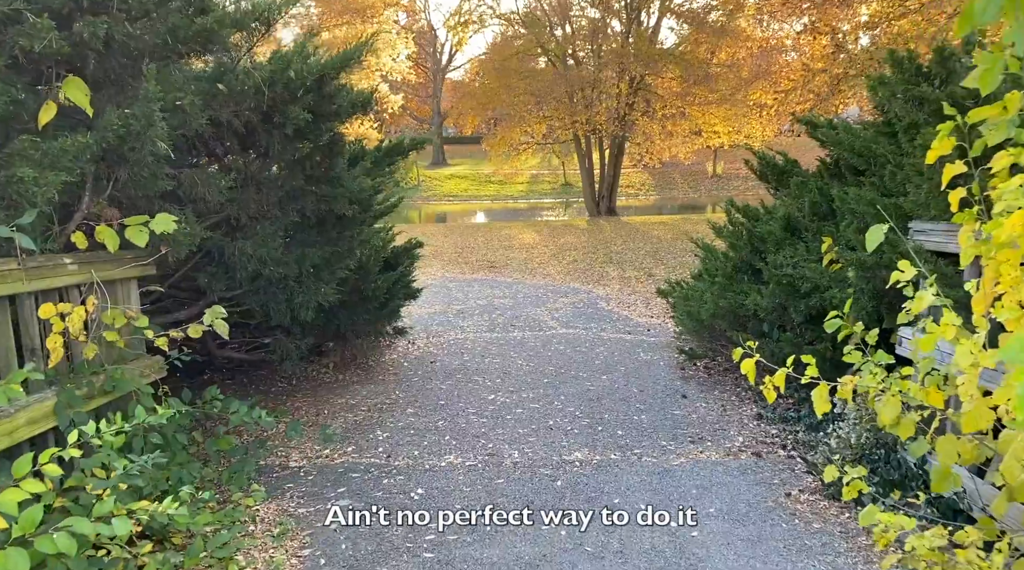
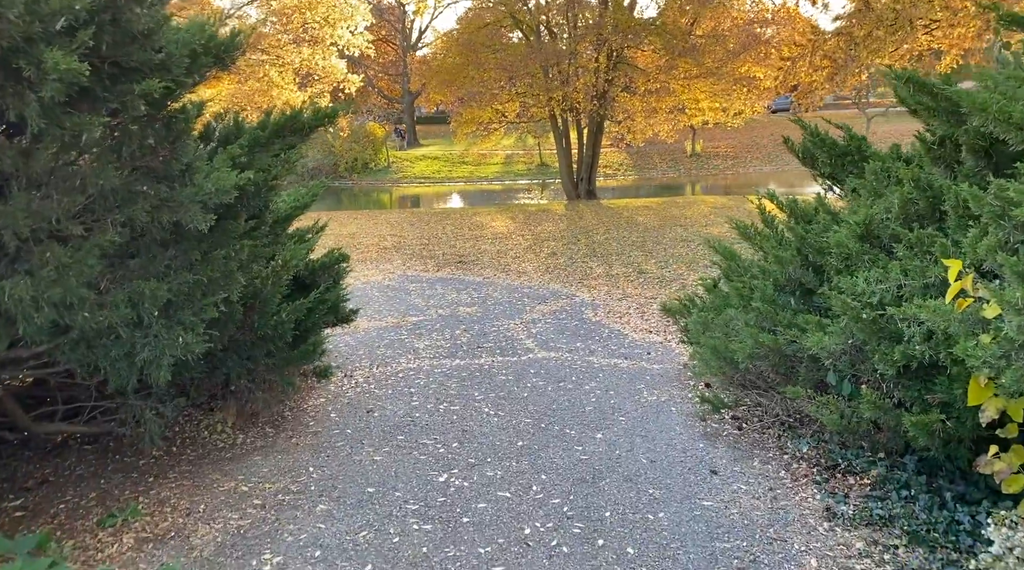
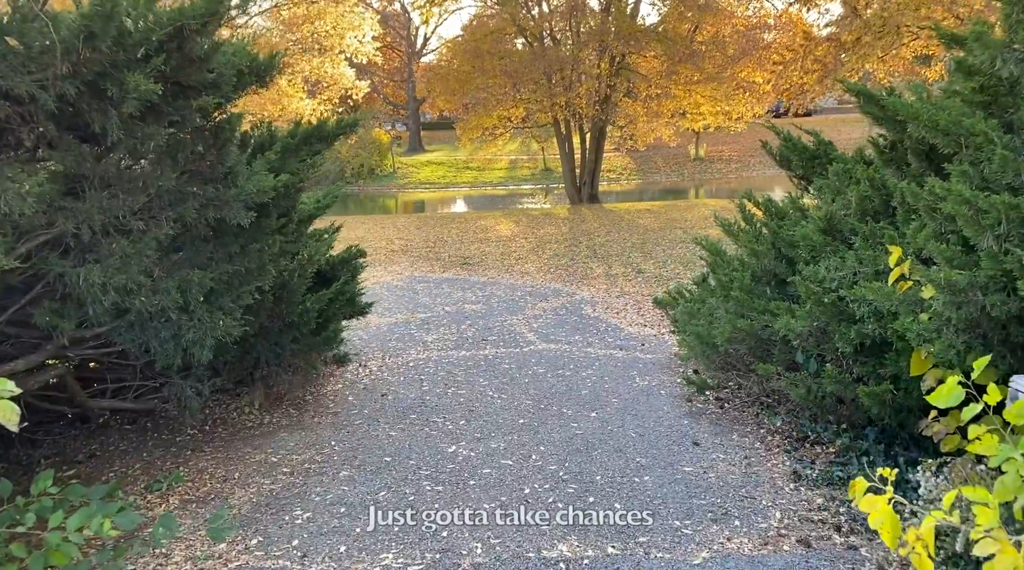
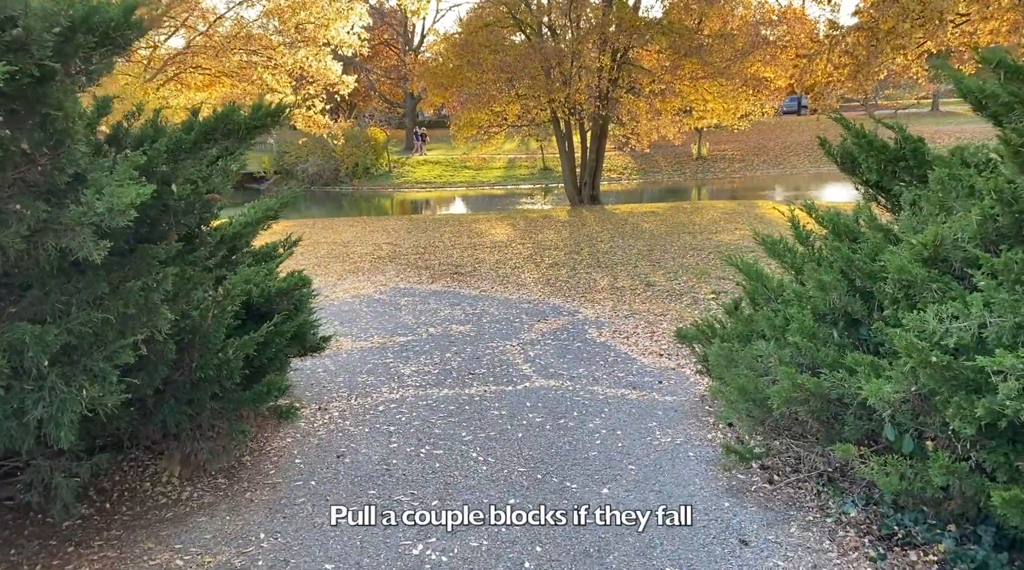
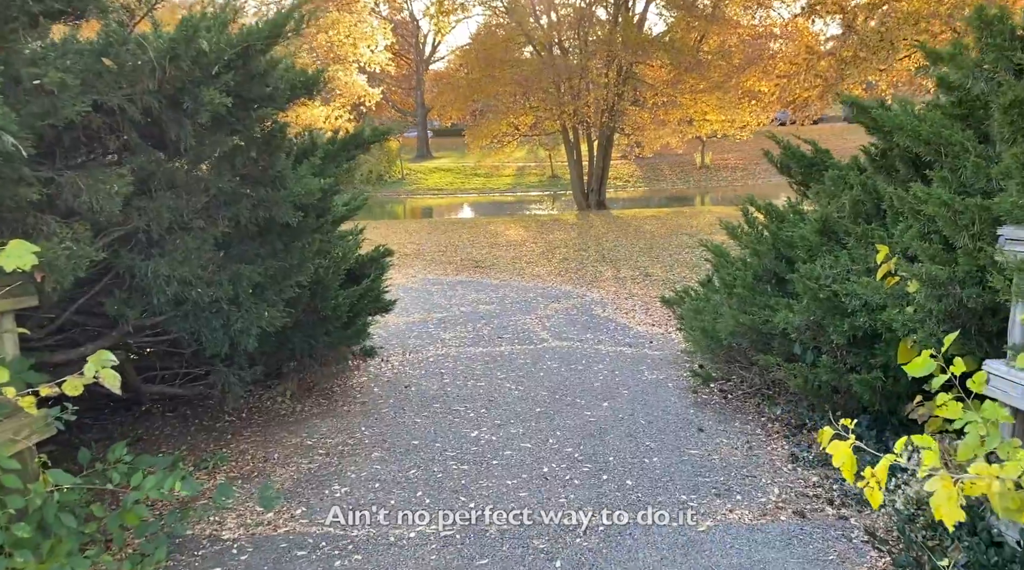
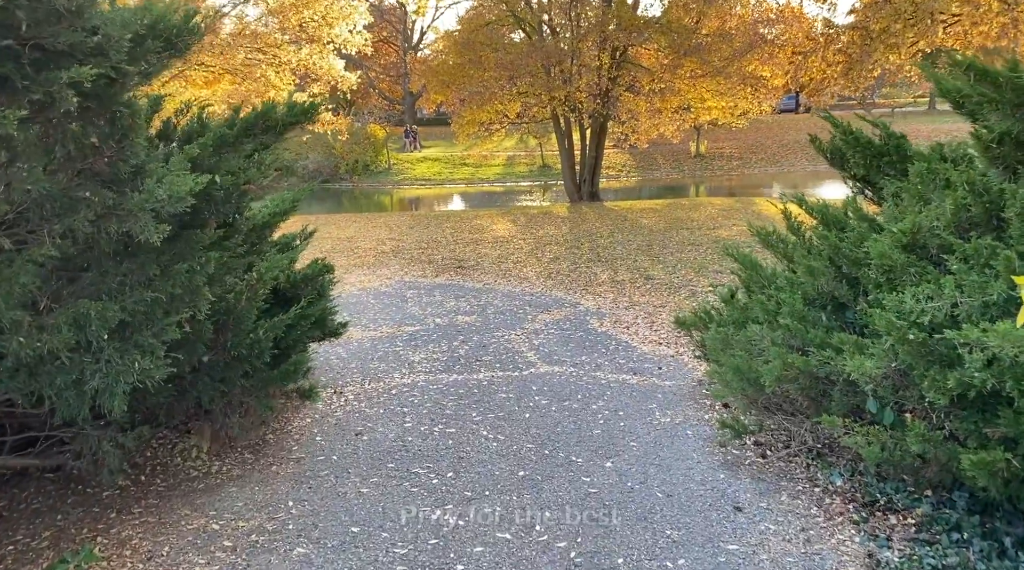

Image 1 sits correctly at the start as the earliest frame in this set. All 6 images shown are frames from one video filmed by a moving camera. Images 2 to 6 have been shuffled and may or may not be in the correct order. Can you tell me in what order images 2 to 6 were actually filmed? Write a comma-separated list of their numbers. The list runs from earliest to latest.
5, 3, 2, 6, 4
